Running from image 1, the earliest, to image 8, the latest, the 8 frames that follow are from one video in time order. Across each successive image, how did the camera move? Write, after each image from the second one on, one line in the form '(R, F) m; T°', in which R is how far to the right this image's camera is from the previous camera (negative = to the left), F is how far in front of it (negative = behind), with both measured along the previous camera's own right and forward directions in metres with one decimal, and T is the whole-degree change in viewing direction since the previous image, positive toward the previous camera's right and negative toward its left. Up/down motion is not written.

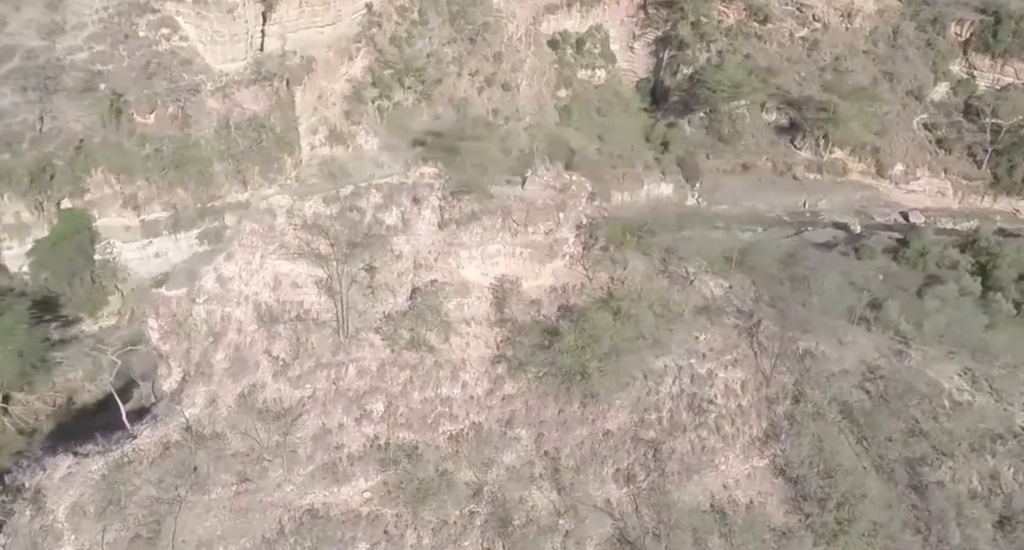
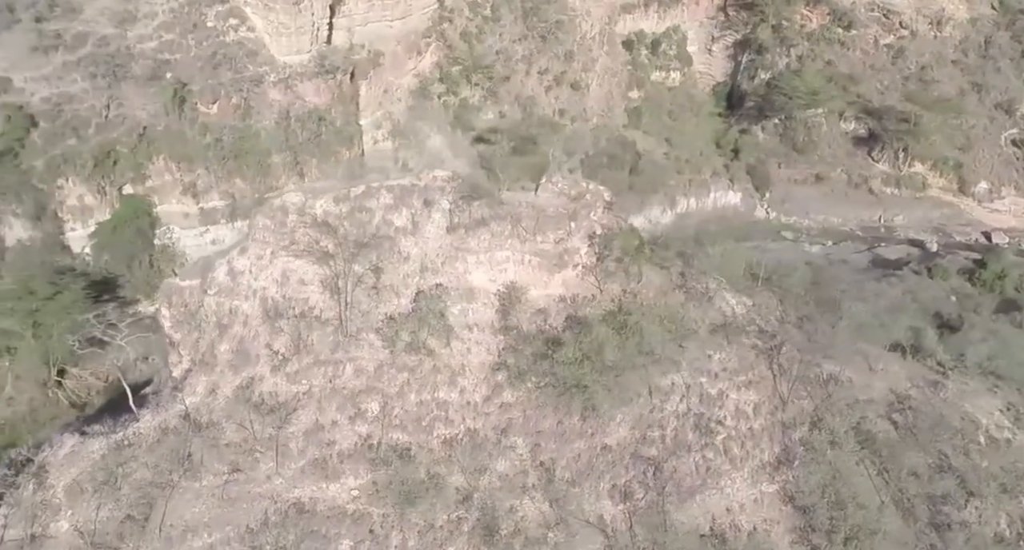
(+1.2, +0.3) m; -5°
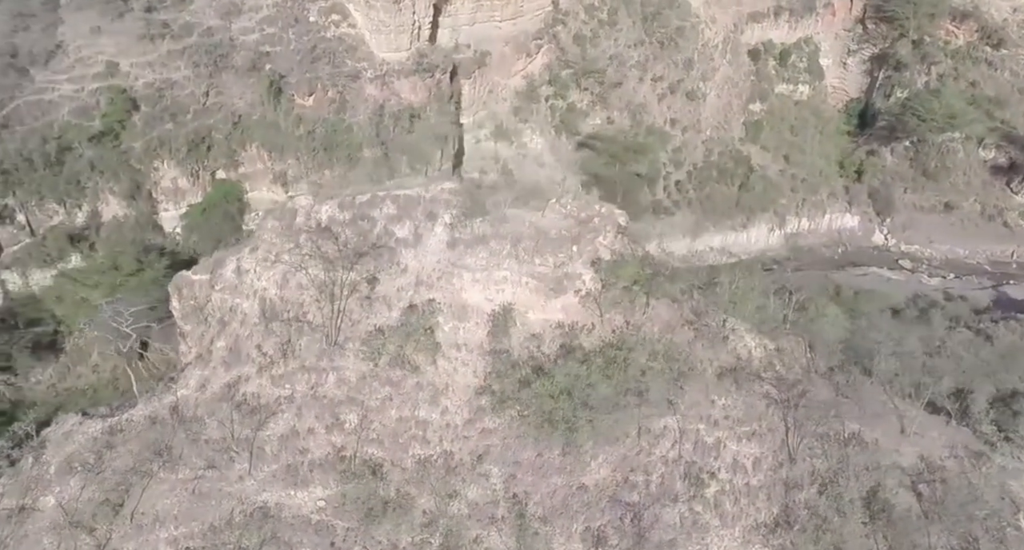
(+2.3, +0.7) m; -9°
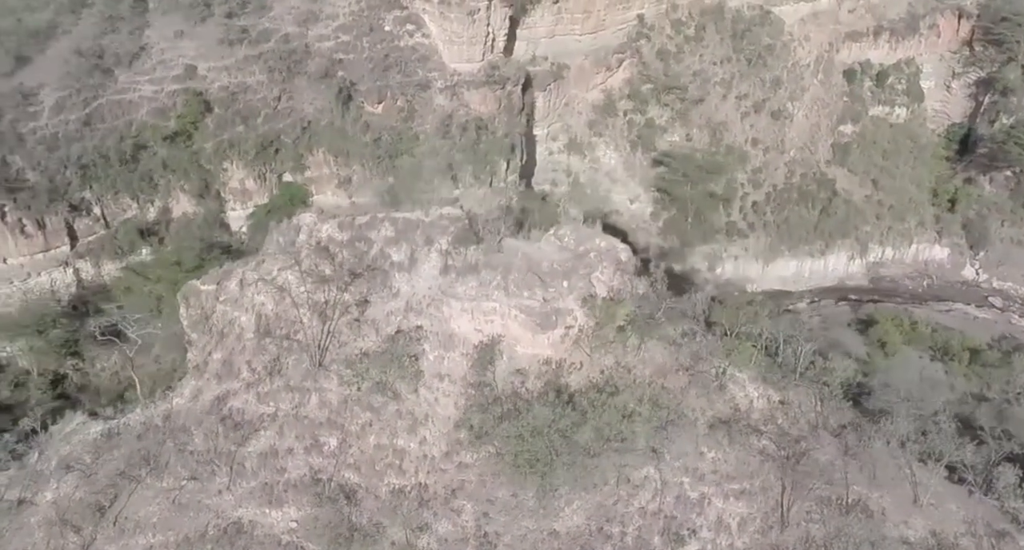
(+1.8, +0.4) m; -7°
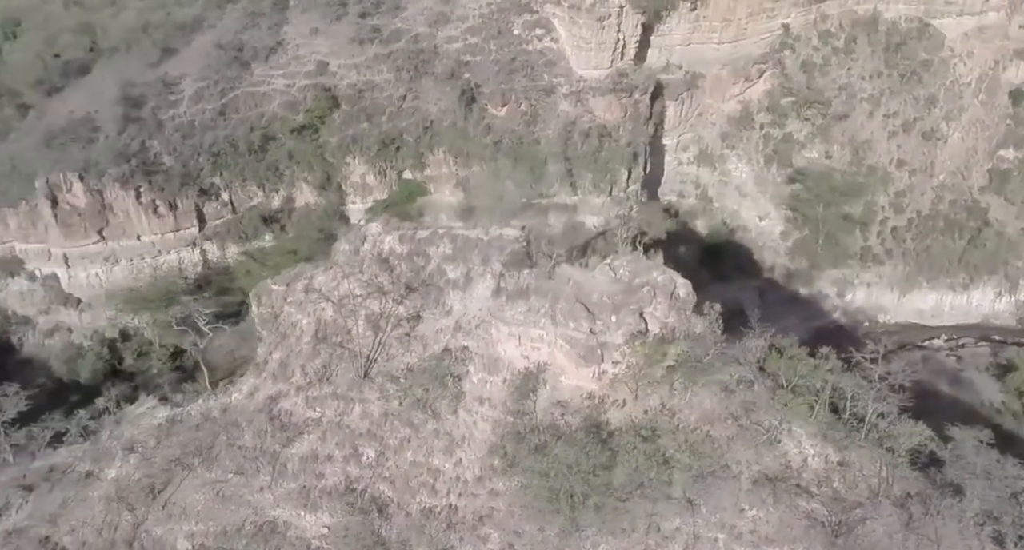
(+1.6, +0.5) m; -10°
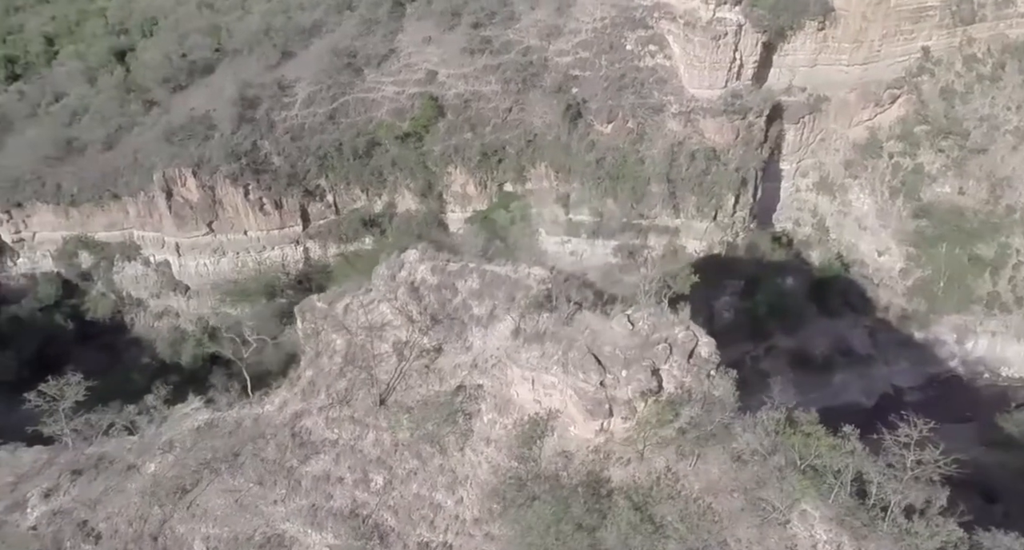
(+1.9, +0.3) m; -9°
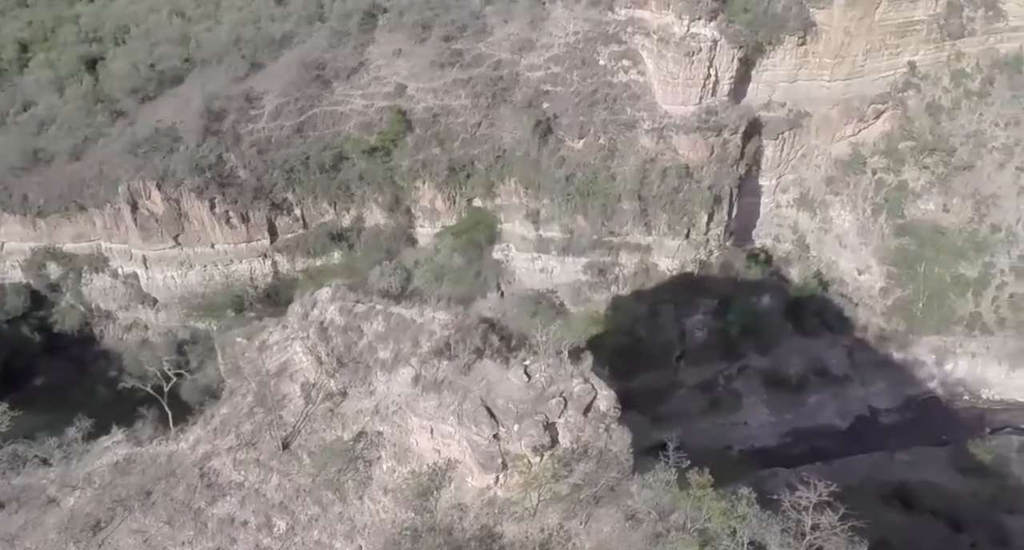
(+1.9, +0.3) m; -1°
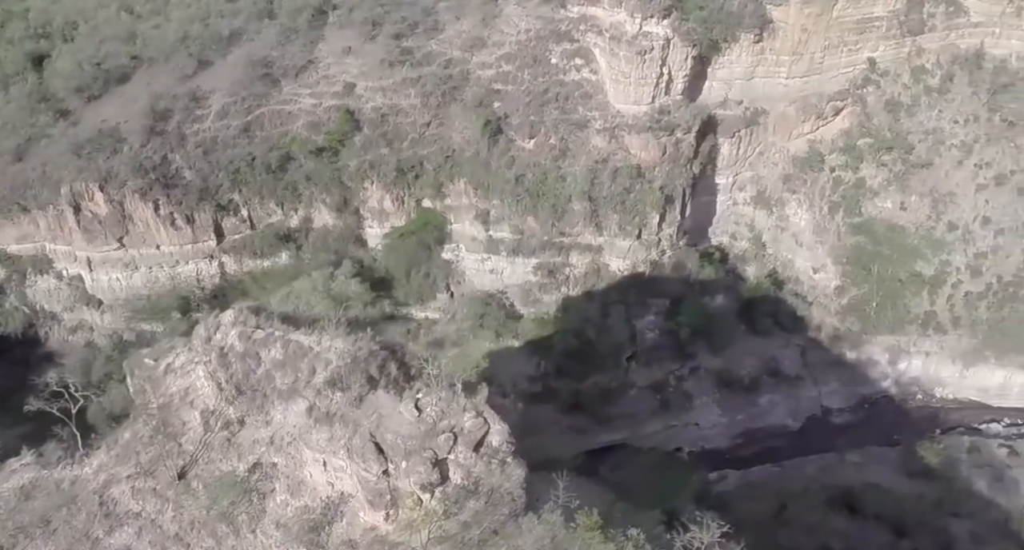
(+1.5, +0.2) m; +1°
